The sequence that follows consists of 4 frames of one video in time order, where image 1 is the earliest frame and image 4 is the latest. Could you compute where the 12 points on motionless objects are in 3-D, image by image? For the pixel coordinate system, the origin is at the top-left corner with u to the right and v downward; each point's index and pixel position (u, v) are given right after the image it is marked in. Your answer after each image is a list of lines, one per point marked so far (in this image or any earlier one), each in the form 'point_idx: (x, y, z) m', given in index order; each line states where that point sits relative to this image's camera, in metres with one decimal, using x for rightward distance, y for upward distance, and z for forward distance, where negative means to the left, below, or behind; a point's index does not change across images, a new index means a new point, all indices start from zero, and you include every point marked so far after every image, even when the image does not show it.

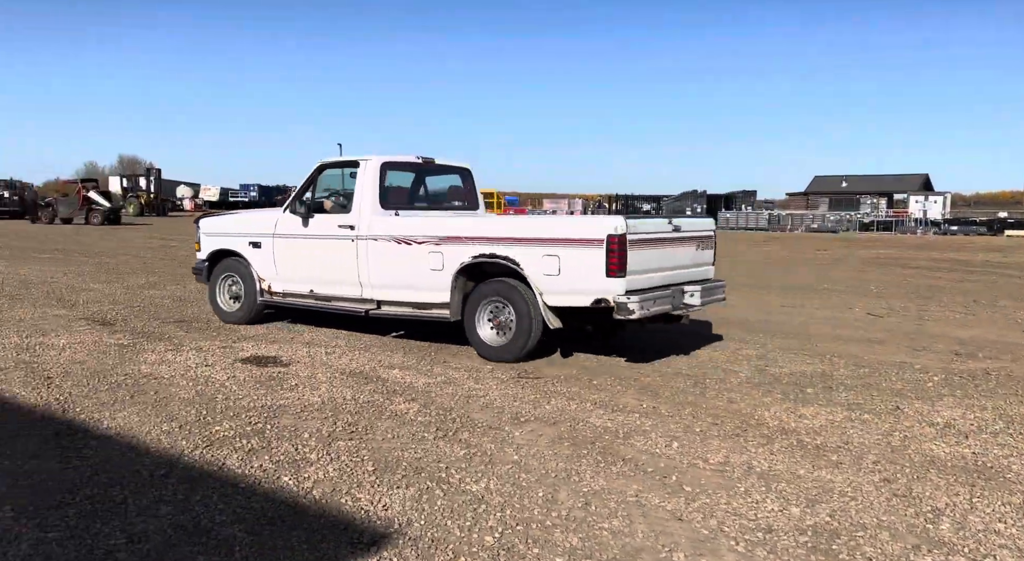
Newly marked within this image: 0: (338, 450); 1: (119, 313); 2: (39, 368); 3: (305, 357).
0: (-1.0, -1.0, +4.1) m
1: (-4.9, -0.4, +9.0) m
2: (-4.0, -0.7, +6.1) m
3: (-1.9, -0.7, +6.6) m
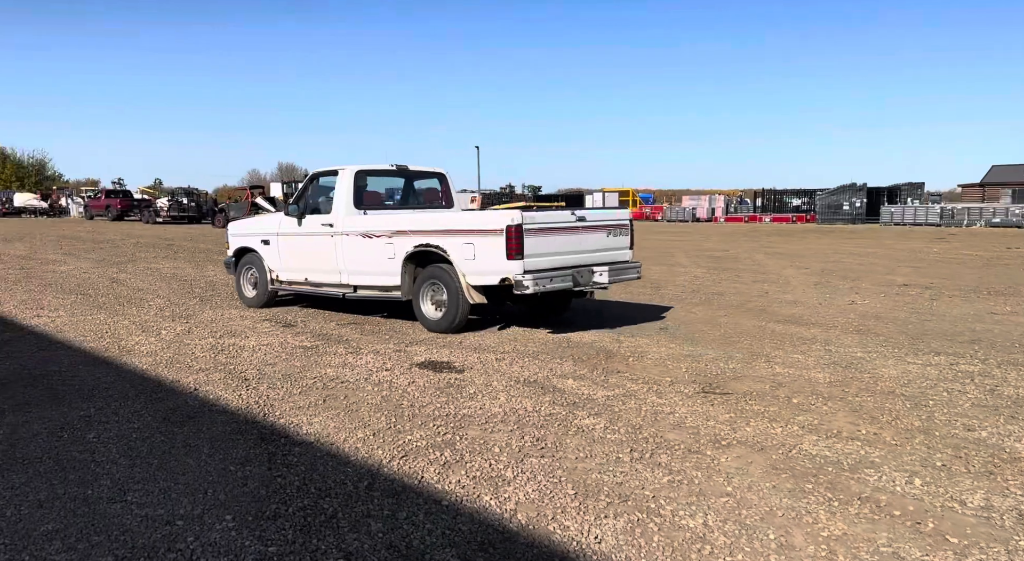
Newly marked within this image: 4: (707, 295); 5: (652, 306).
0: (+0.1, -1.0, +3.9) m
1: (-2.8, -0.4, +9.4) m
2: (-2.5, -0.8, +6.4) m
3: (-0.3, -0.7, +6.6) m
4: (+3.1, -0.2, +11.6) m
5: (+2.0, -0.4, +10.4) m
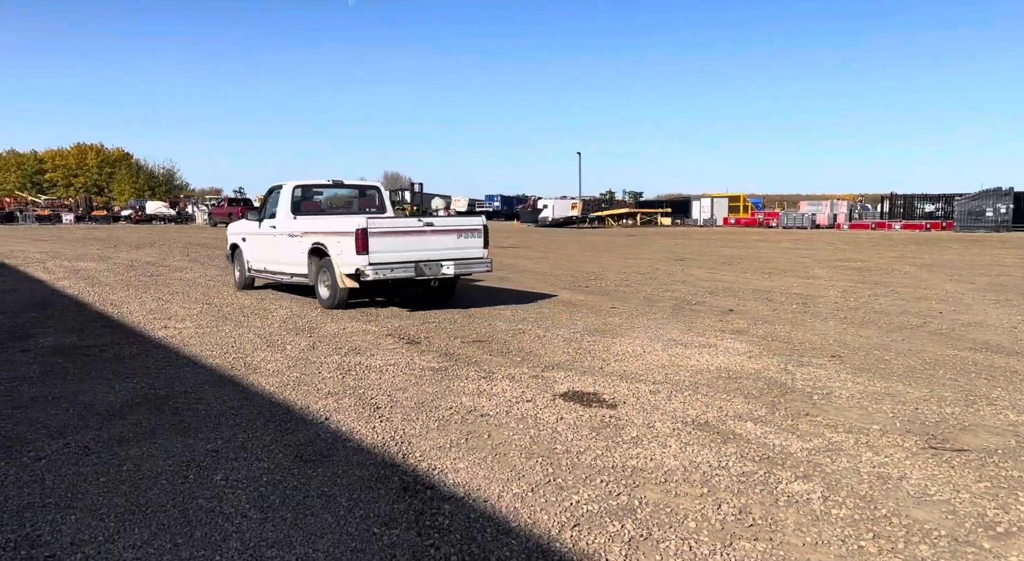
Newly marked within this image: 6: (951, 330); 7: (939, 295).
0: (+1.0, -1.2, +3.1) m
1: (-1.2, -0.6, +8.9) m
2: (-1.2, -0.9, +5.9) m
3: (+0.9, -0.9, +5.7) m
4: (+5.0, -0.5, +10.3) m
5: (+3.7, -0.6, +9.2) m
6: (+5.3, -0.6, +8.7) m
7: (+7.2, -0.2, +12.1) m
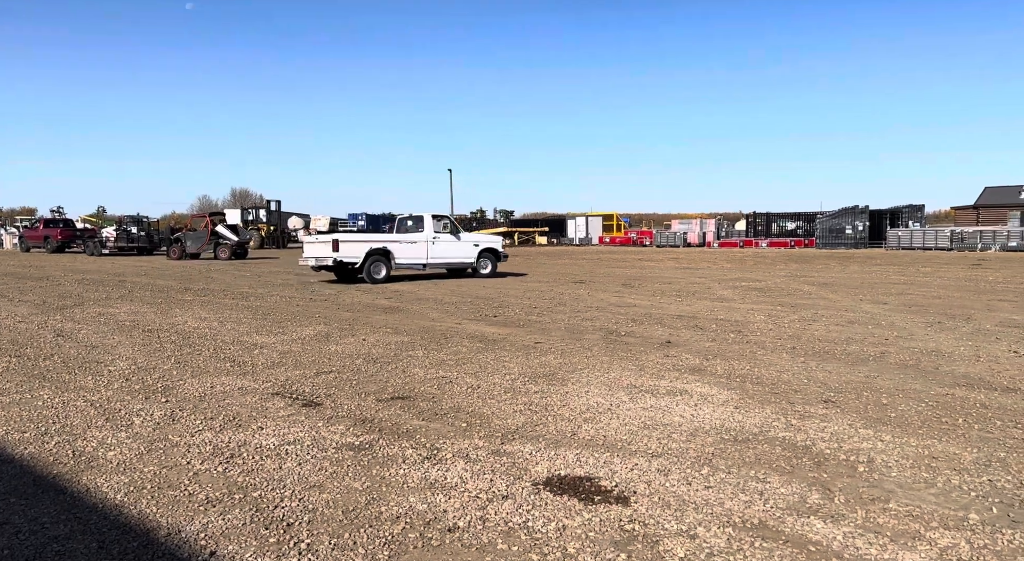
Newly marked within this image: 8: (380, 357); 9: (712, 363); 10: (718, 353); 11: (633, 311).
0: (+1.3, -1.4, +1.7) m
1: (-1.9, -1.0, +7.1) m
2: (-1.4, -1.2, +4.1) m
3: (+0.7, -1.2, +4.3) m
4: (+3.9, -0.8, +9.5) m
5: (+2.8, -0.9, +8.3) m
6: (+4.5, -0.9, +8.1) m
7: (+5.7, -0.6, +11.8) m
8: (-1.5, -0.9, +8.6) m
9: (+2.4, -0.9, +8.4) m
10: (+2.6, -0.9, +9.0) m
11: (+2.3, -0.5, +13.5) m
